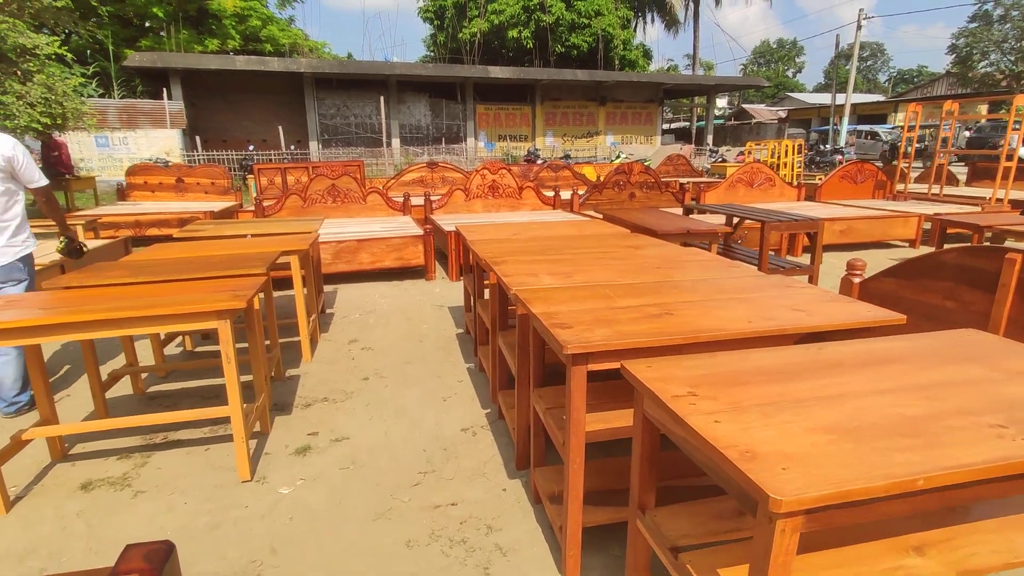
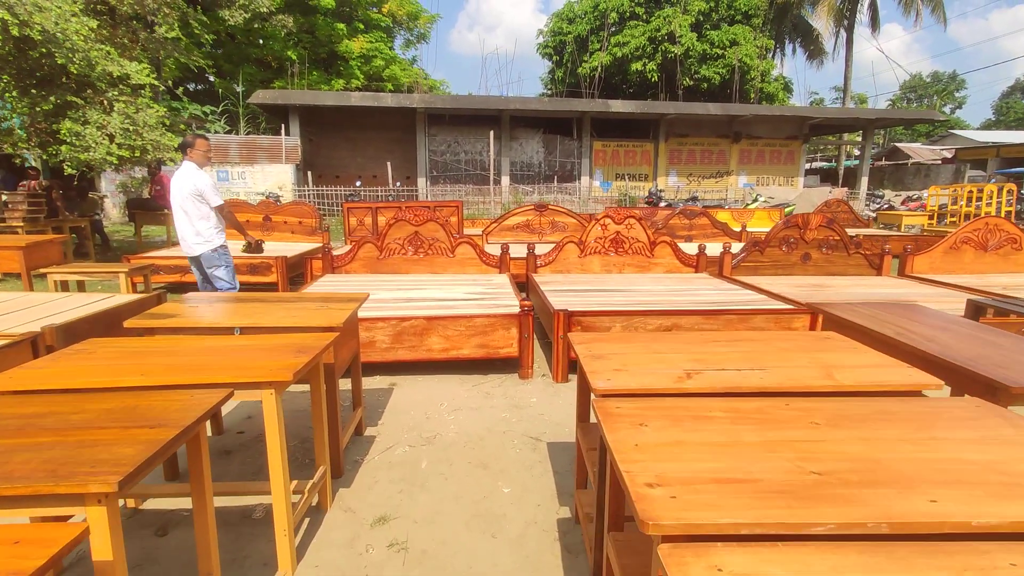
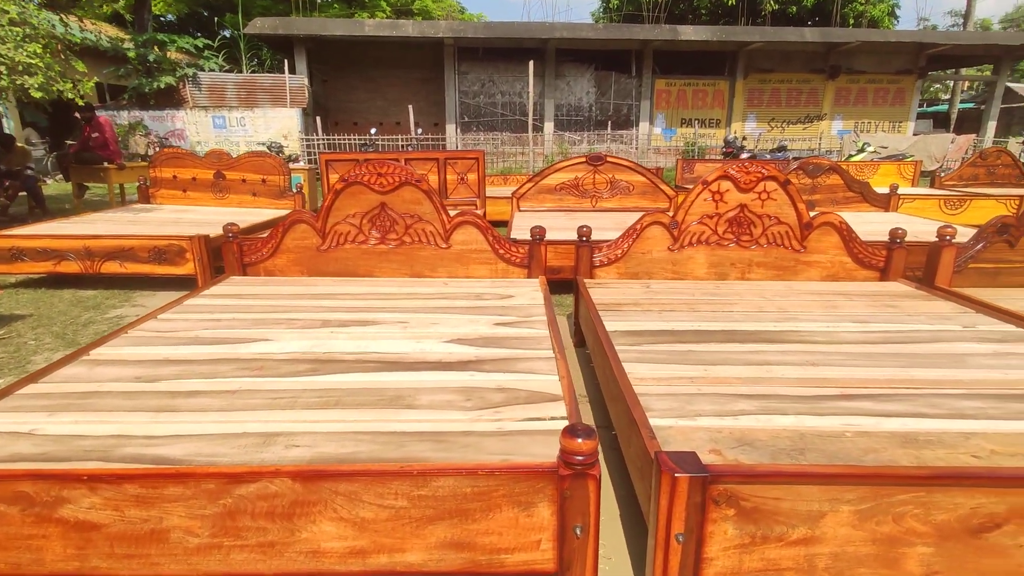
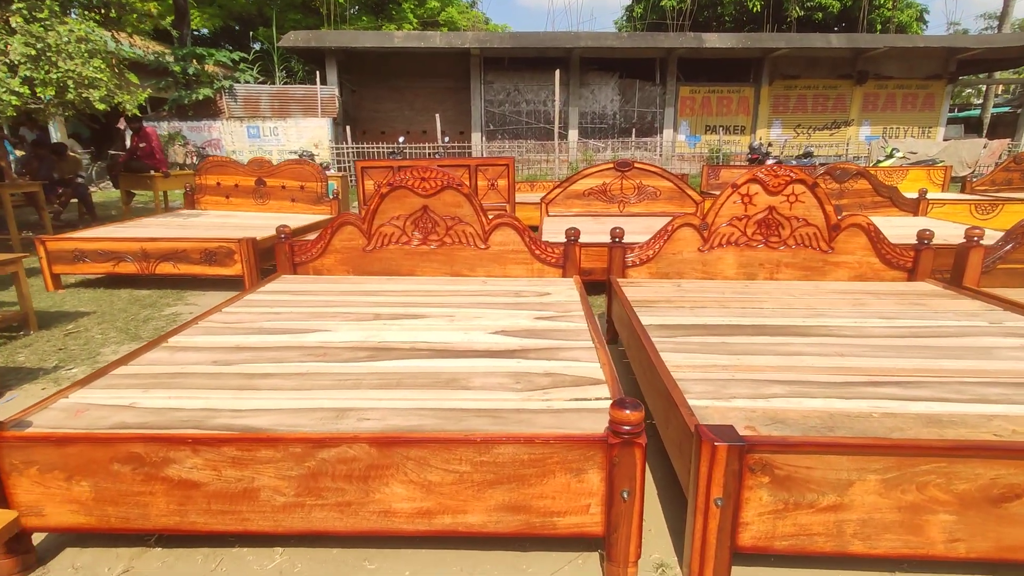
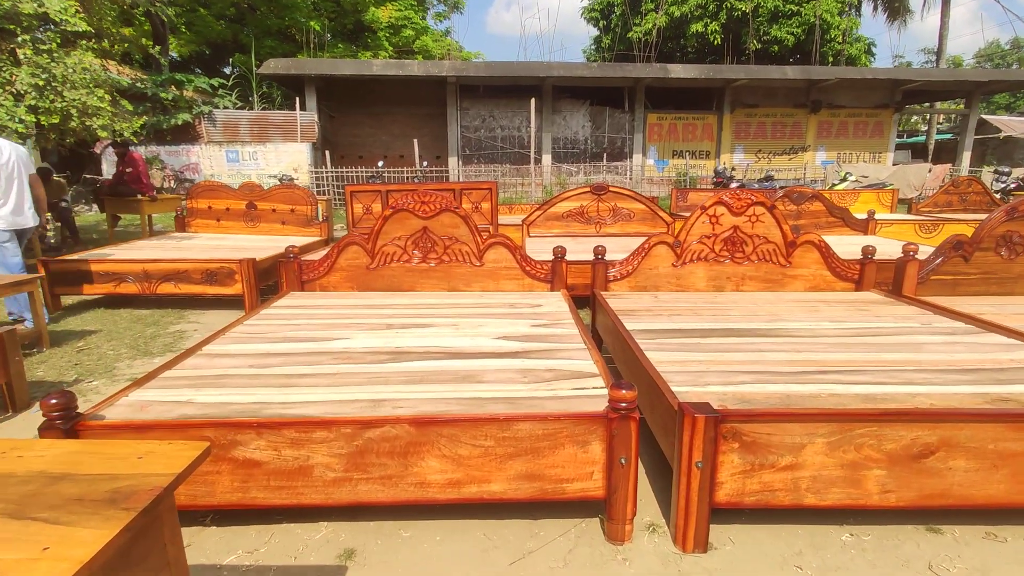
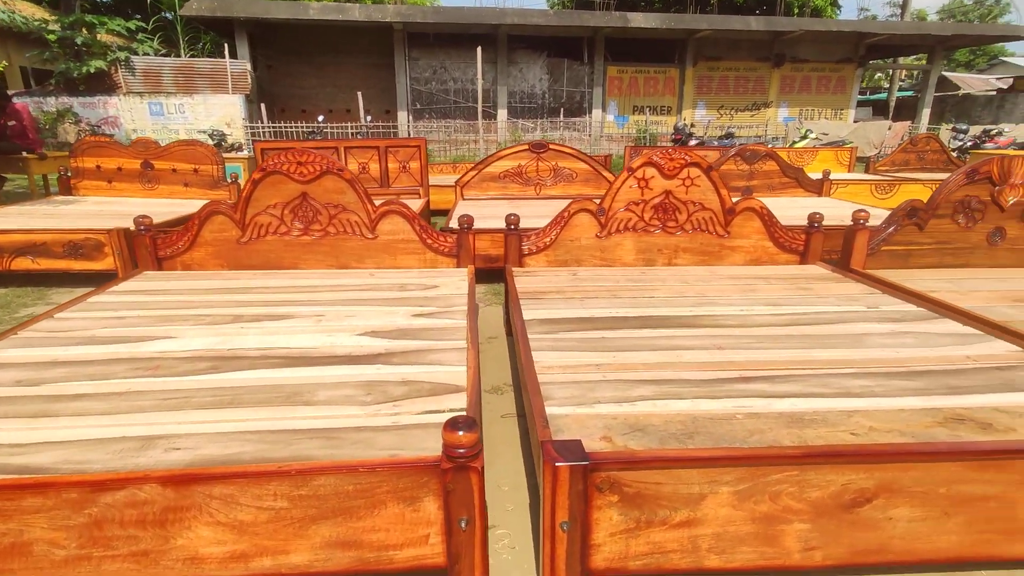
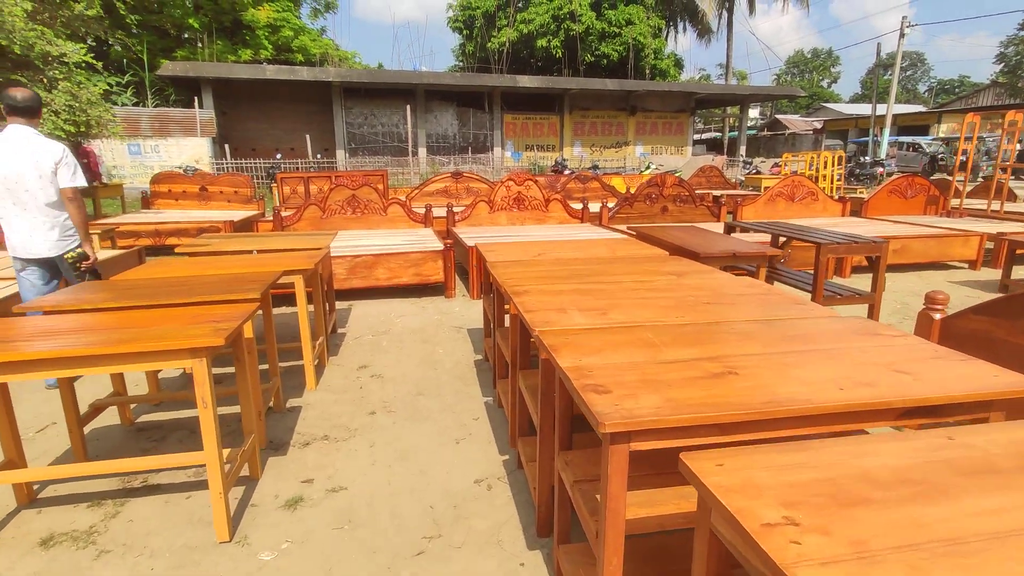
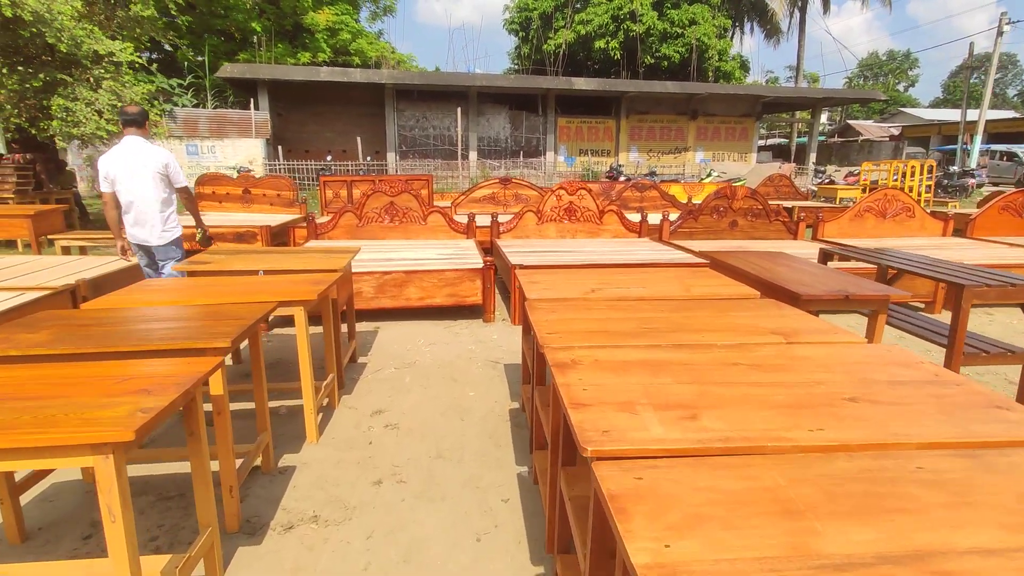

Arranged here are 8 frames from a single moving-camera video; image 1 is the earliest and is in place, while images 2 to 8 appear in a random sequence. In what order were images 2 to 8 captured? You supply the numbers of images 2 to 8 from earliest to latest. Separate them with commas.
7, 8, 2, 5, 4, 3, 6
